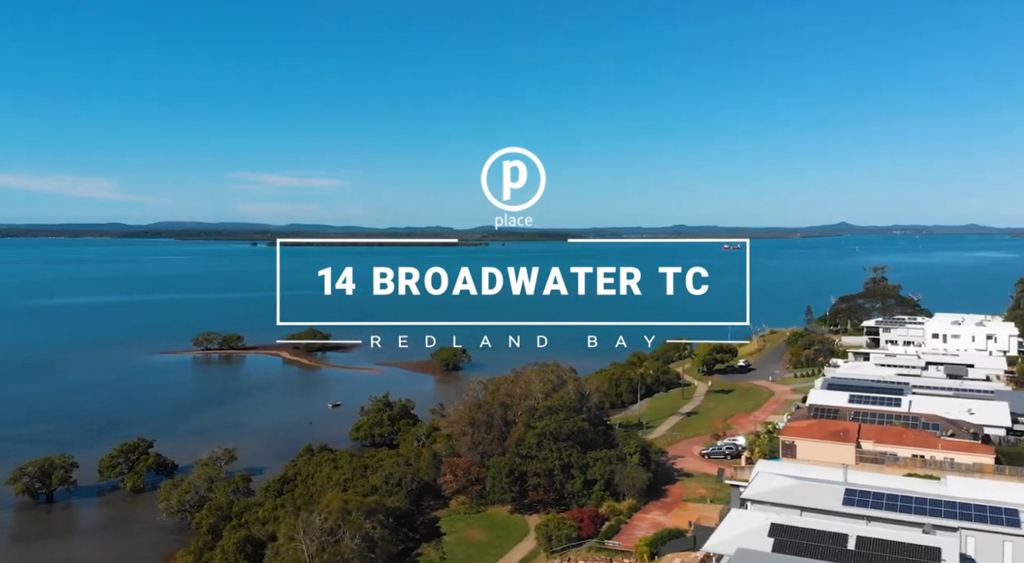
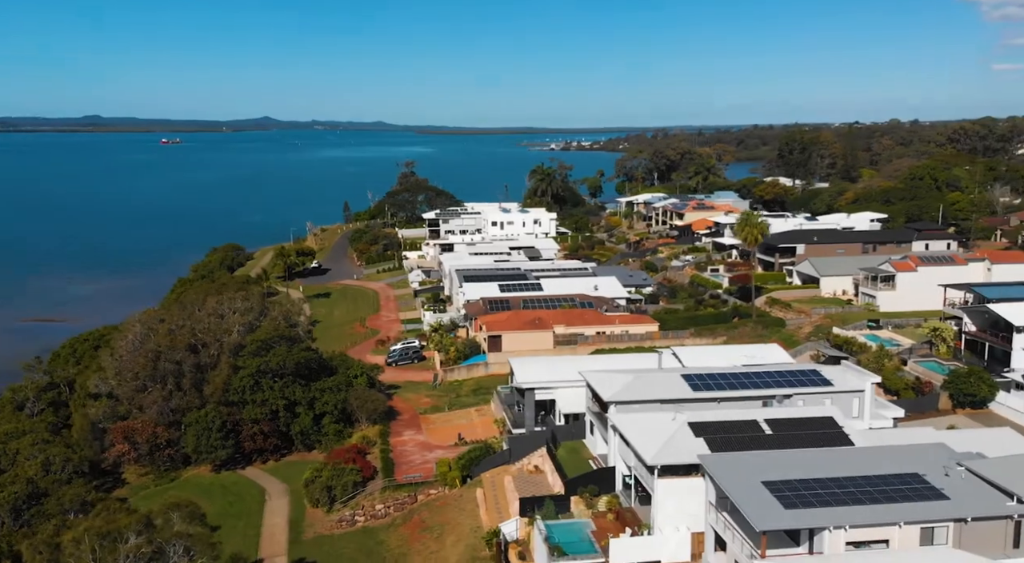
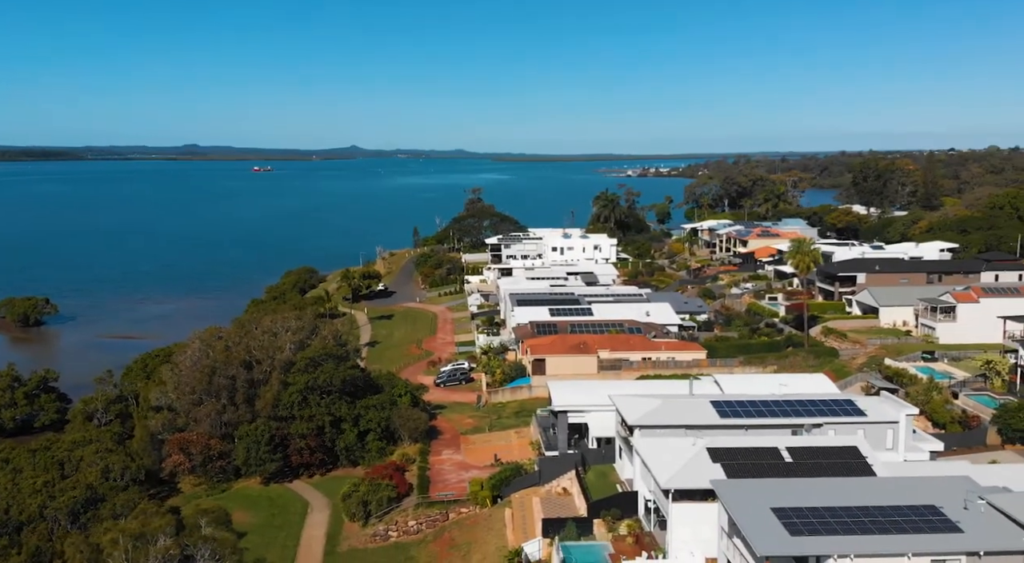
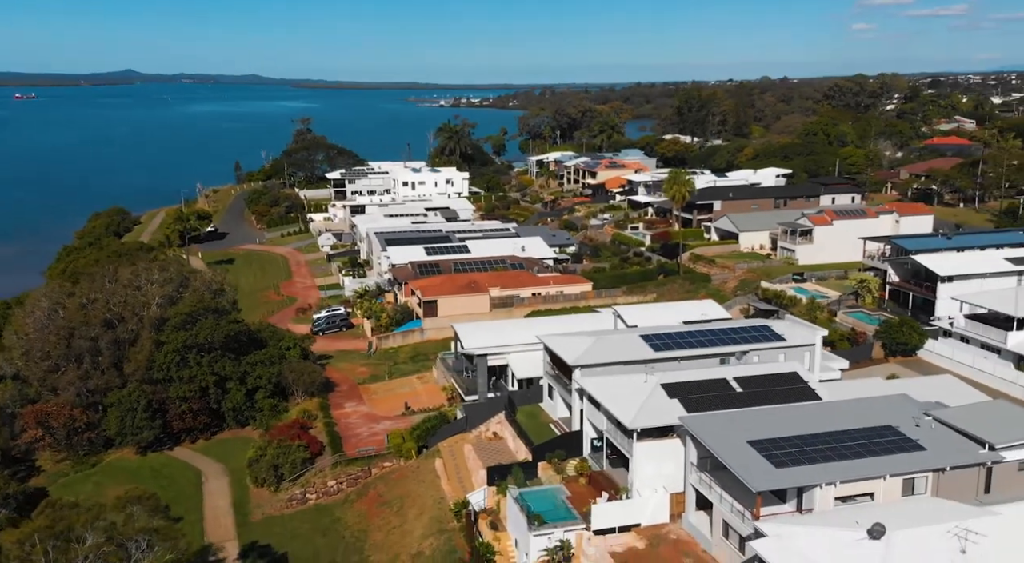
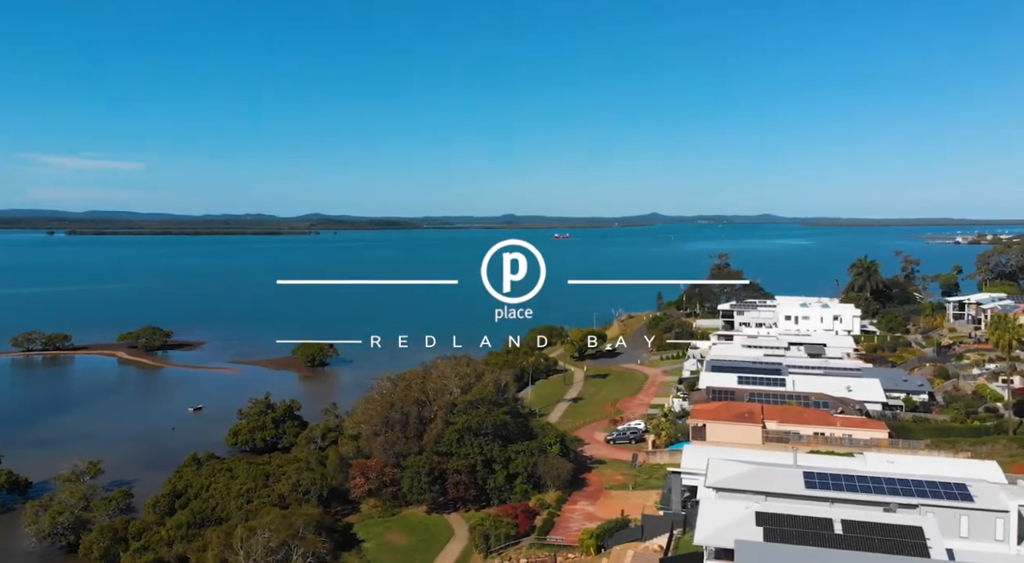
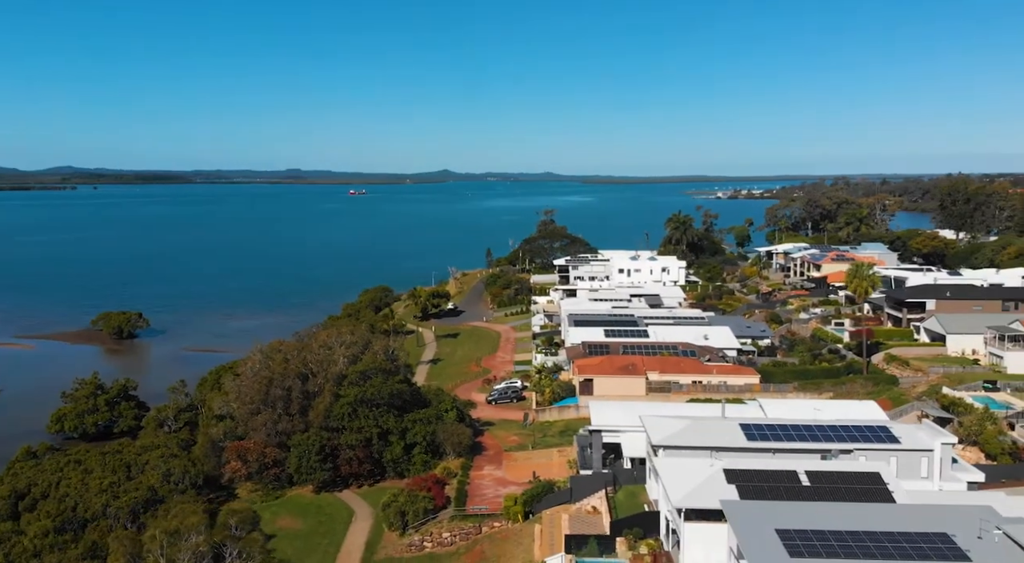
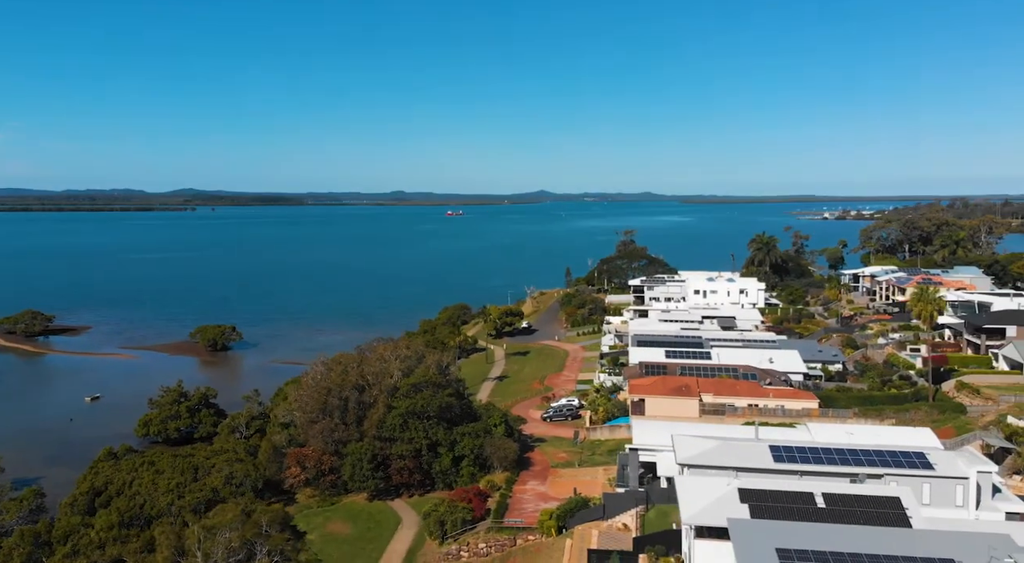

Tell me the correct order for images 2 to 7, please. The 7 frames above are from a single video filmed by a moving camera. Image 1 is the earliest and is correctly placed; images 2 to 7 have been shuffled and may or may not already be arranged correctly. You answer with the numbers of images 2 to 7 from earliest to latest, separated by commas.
5, 7, 6, 3, 2, 4
